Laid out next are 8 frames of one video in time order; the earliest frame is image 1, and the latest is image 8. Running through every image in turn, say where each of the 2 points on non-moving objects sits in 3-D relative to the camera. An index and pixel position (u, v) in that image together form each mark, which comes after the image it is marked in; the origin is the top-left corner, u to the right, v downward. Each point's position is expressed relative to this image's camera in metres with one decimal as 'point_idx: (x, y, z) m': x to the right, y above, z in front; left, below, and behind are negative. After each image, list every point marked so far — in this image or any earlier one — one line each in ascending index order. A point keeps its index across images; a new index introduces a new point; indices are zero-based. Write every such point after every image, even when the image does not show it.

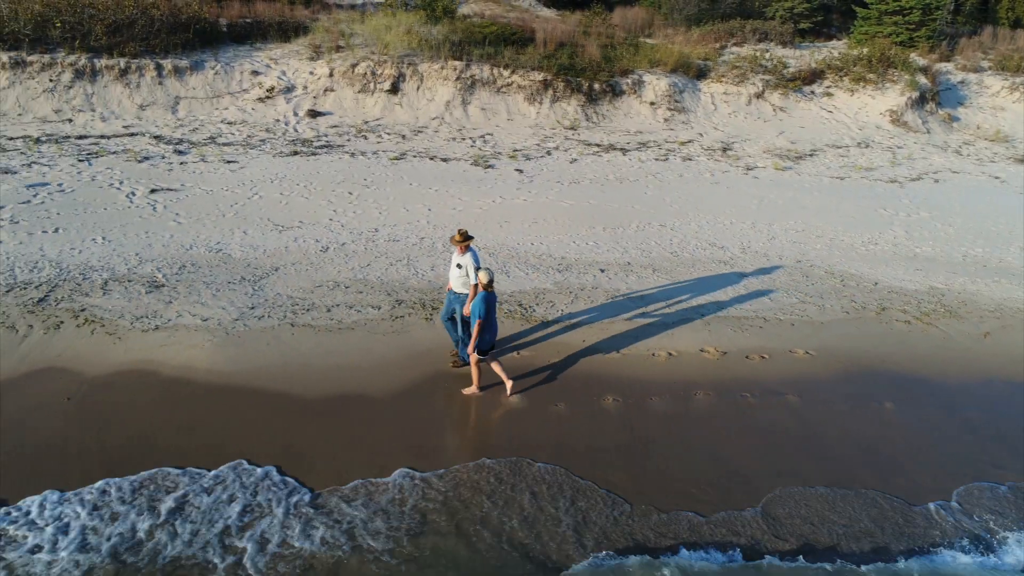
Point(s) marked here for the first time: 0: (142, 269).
0: (-4.3, +0.2, +8.2) m
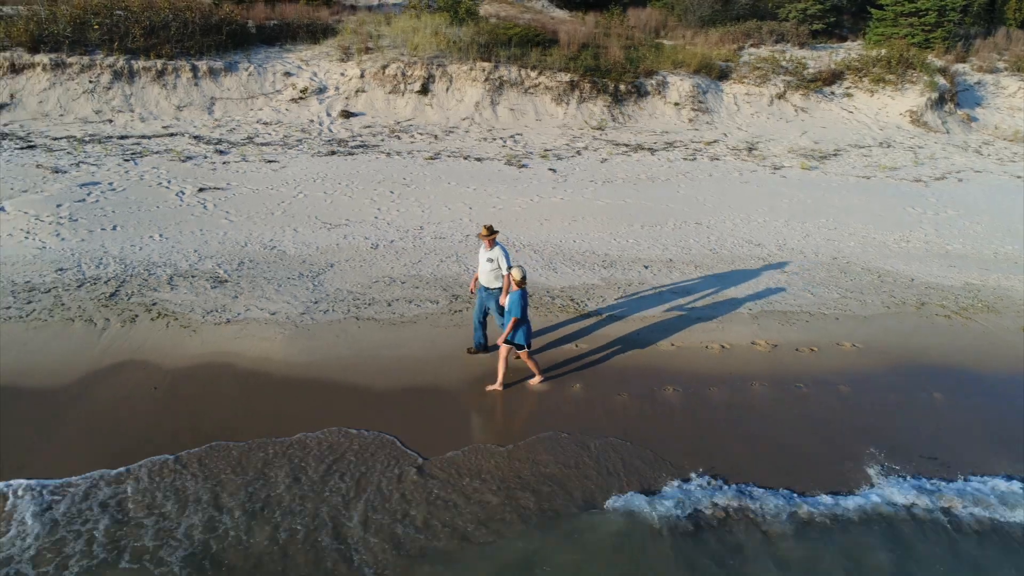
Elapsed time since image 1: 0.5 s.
0: (-3.7, +0.3, +8.4) m
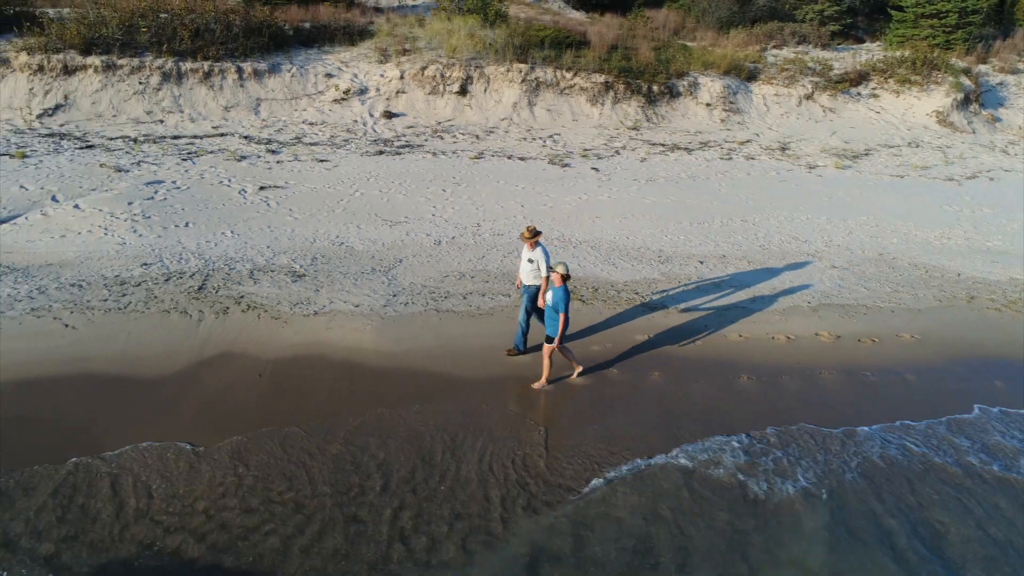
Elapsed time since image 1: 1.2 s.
0: (-2.9, +0.4, +8.7) m
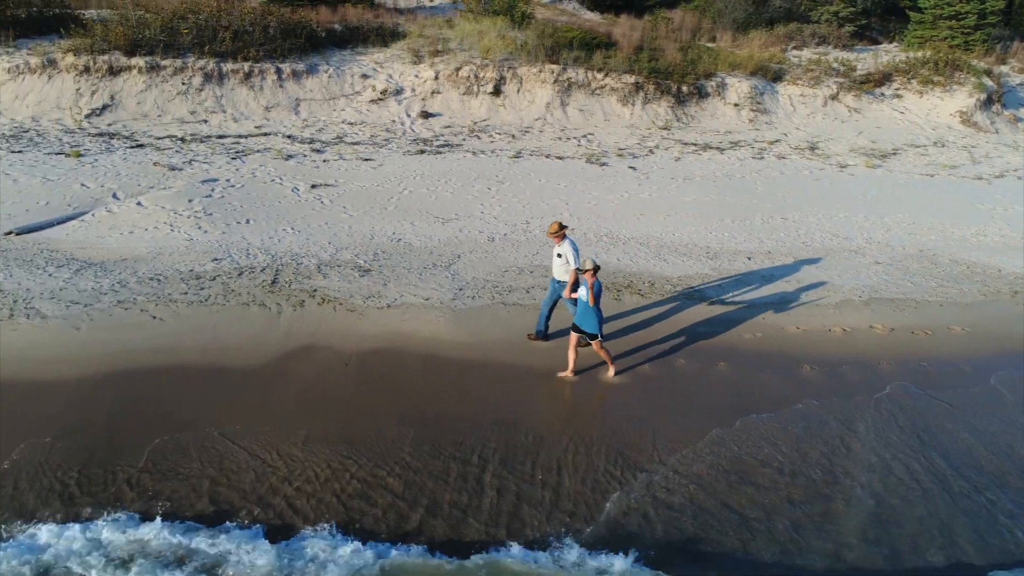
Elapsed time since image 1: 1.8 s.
0: (-2.2, +0.4, +9.0) m
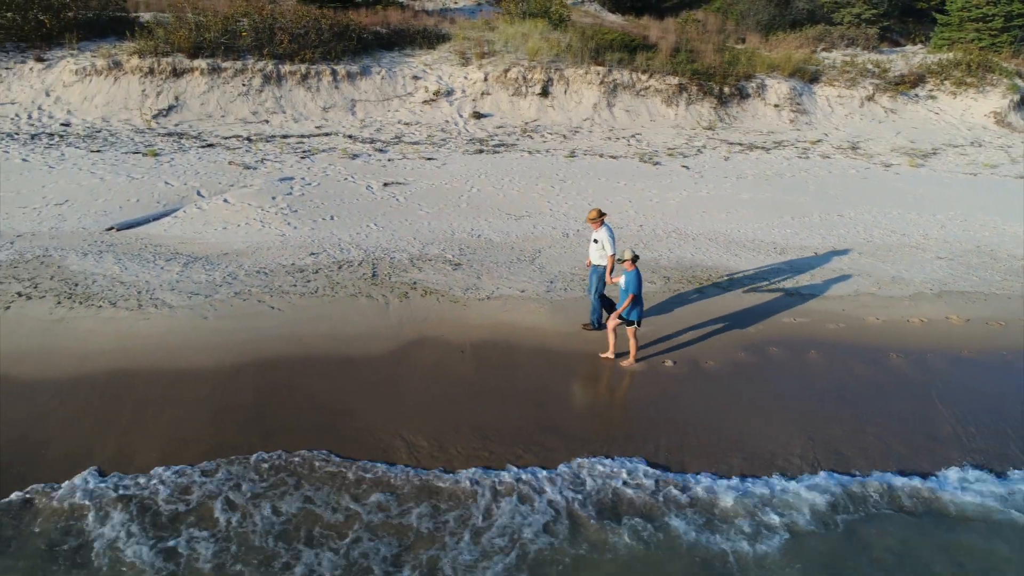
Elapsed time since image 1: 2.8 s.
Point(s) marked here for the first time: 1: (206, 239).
0: (-1.1, +0.5, +9.4) m
1: (-4.0, +0.6, +9.3) m
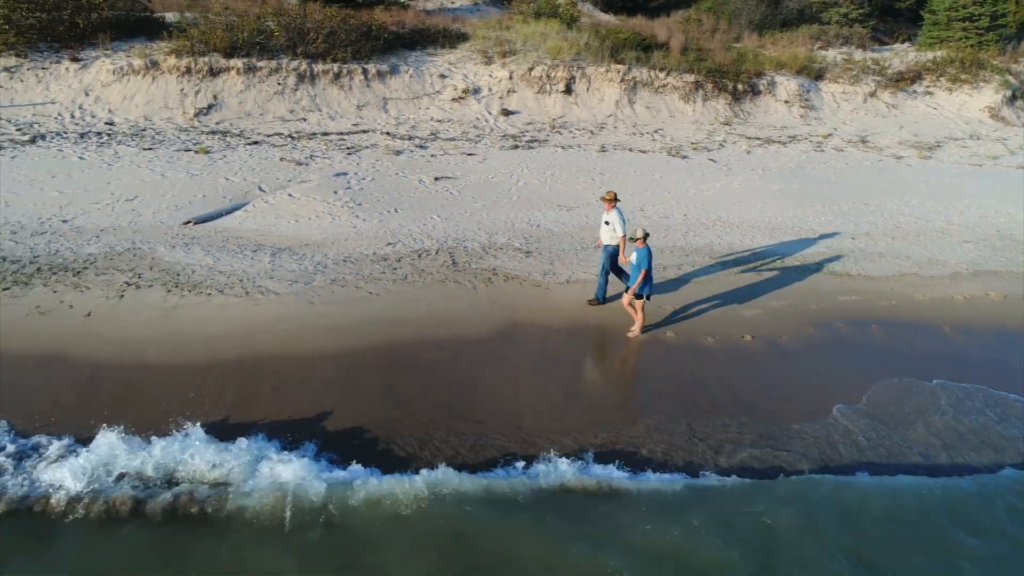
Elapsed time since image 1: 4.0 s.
0: (-0.2, +0.7, +9.9) m
1: (-3.1, +0.8, +9.6) m
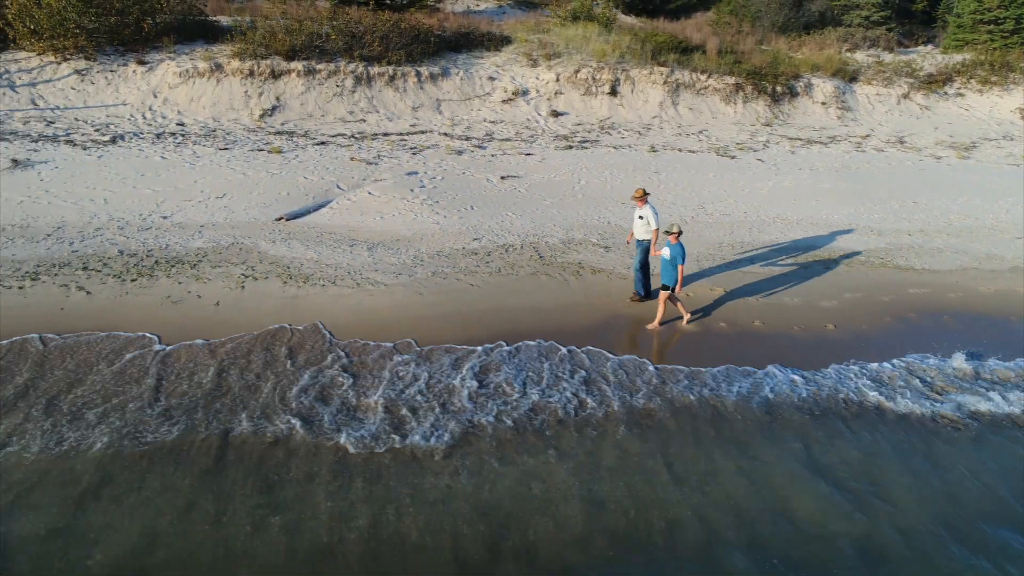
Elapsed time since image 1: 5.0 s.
0: (+0.9, +0.8, +10.3) m
1: (-2.0, +0.9, +10.1) m
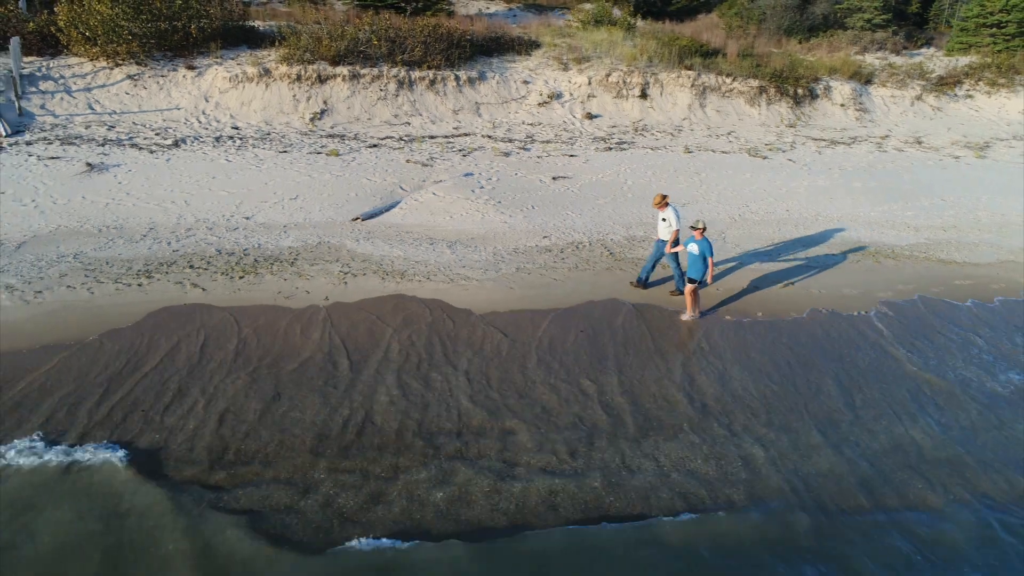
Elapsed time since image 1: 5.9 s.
0: (+1.9, +0.9, +10.9) m
1: (-1.0, +0.9, +10.6) m
